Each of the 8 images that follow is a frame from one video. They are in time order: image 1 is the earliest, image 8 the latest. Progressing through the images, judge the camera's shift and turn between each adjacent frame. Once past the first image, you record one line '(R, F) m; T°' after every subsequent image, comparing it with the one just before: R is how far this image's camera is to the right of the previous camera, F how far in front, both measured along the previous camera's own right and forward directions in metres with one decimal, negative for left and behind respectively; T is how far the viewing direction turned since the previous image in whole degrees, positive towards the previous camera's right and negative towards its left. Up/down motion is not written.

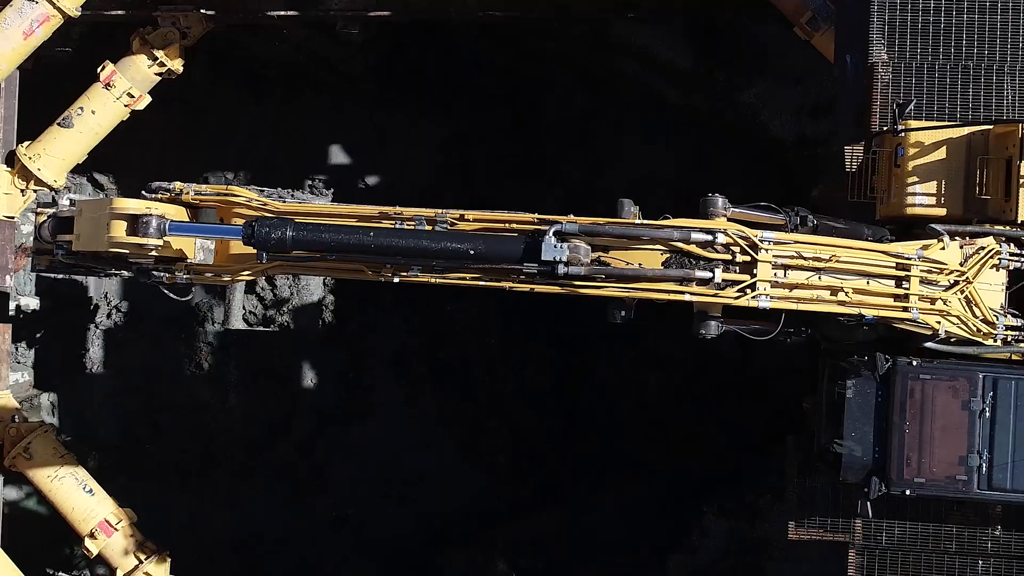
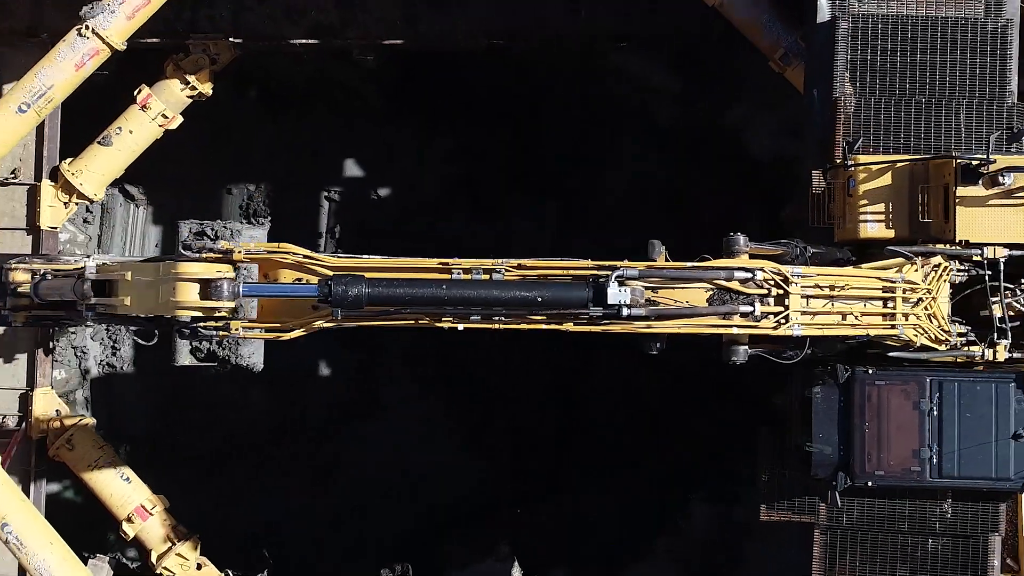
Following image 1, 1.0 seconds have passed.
(0.0, -0.9) m; 0°
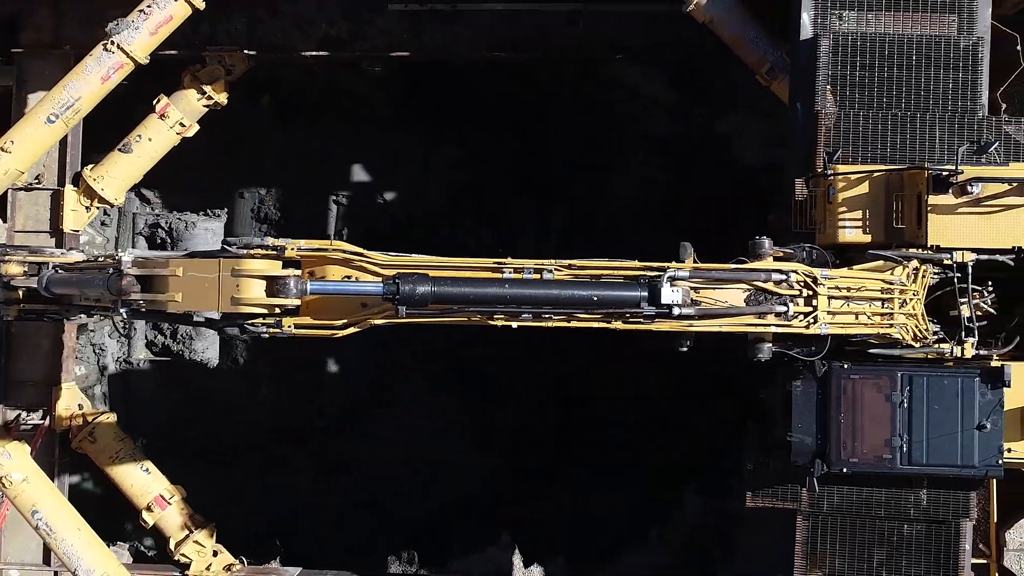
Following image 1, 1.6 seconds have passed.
(0.0, -0.6) m; 0°
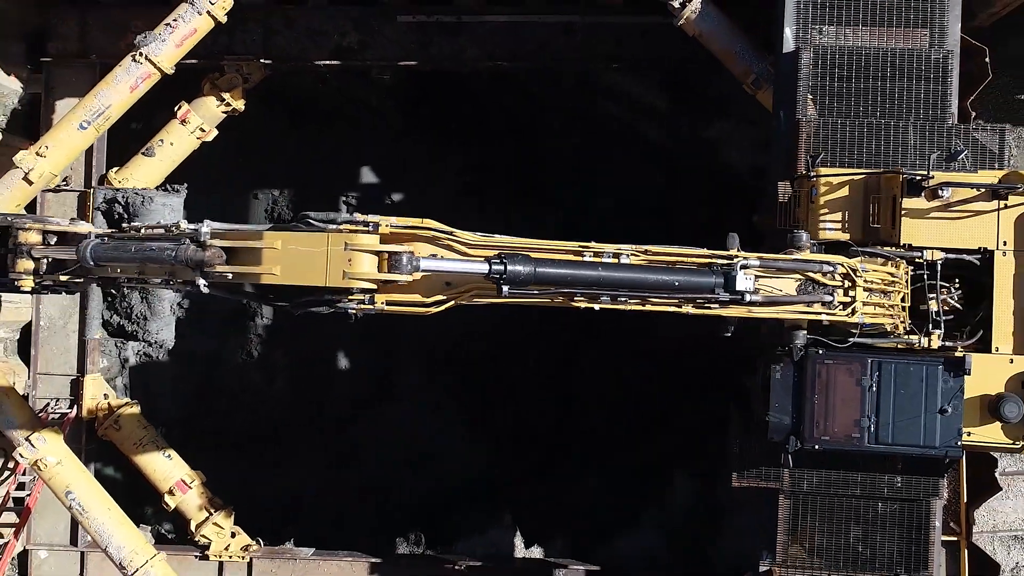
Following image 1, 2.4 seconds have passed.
(0.0, -0.7) m; 0°
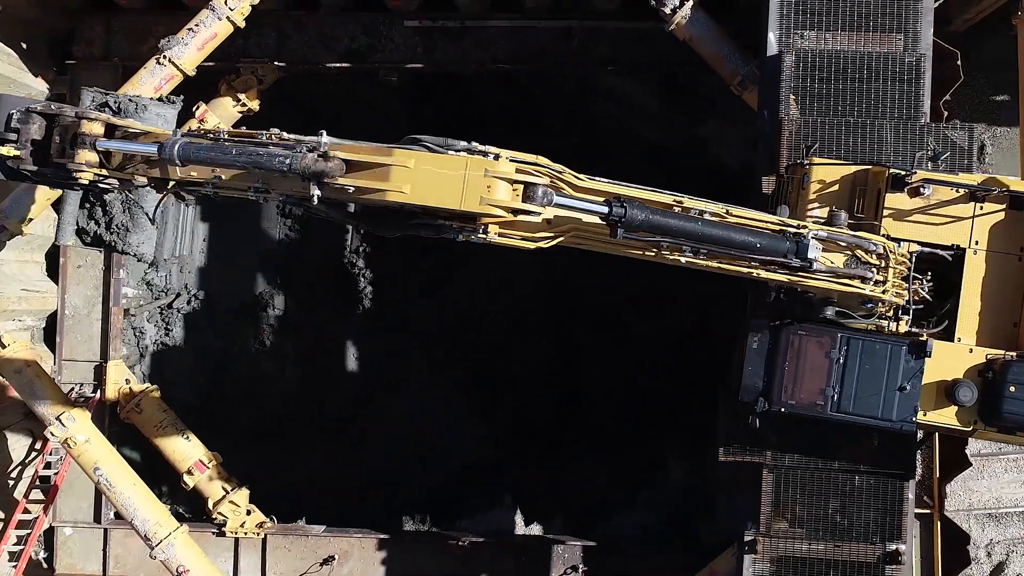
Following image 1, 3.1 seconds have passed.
(0.0, -0.7) m; 0°
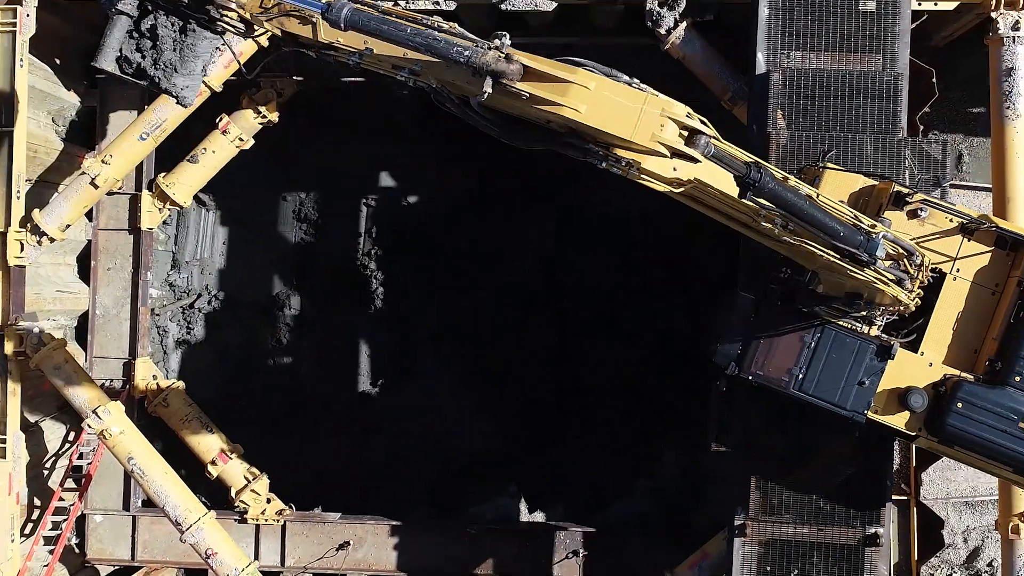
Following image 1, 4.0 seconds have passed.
(-0.1, -0.8) m; 0°
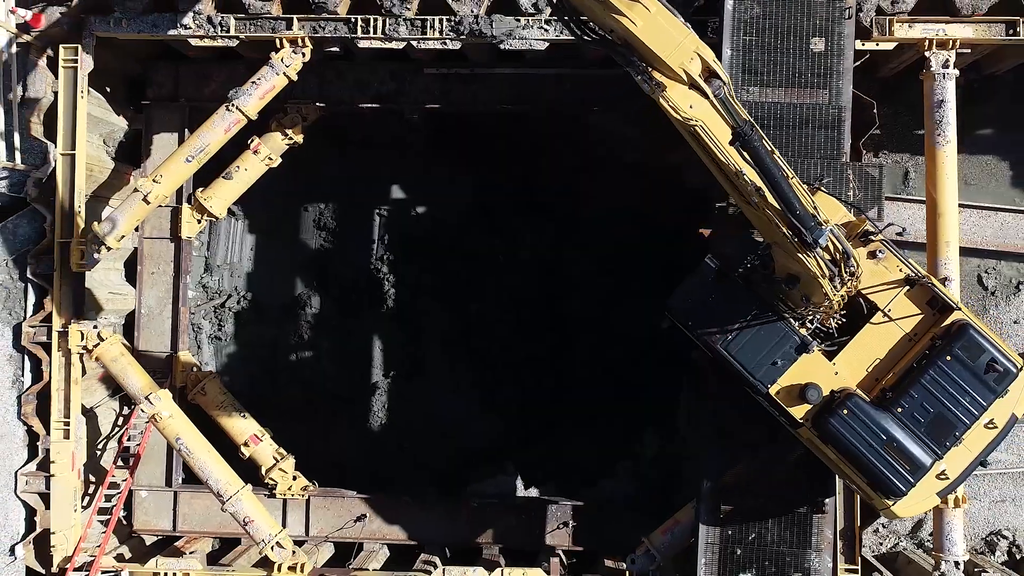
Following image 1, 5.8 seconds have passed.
(0.0, -1.9) m; 0°
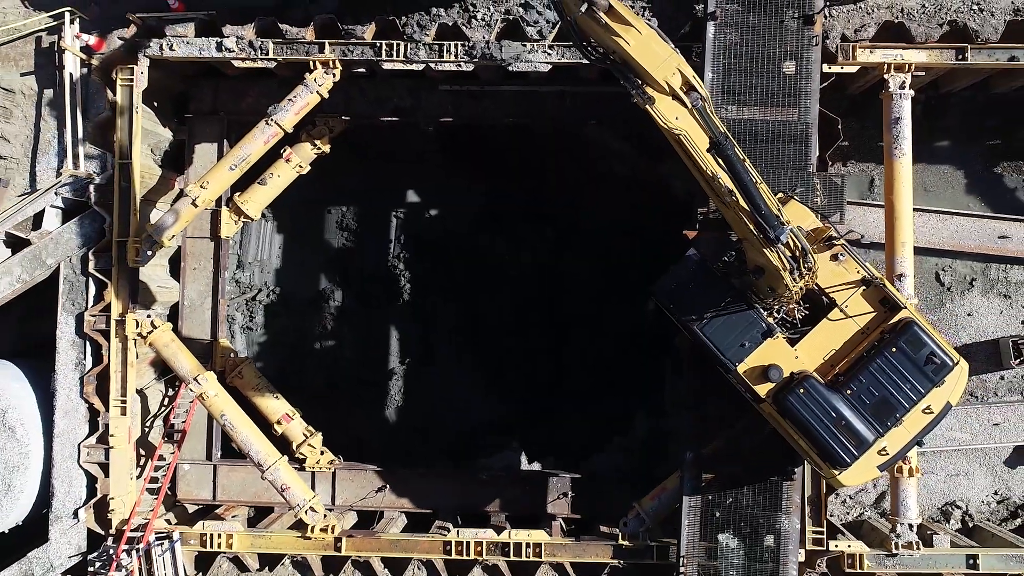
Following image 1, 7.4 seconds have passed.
(-0.2, -1.8) m; 0°
